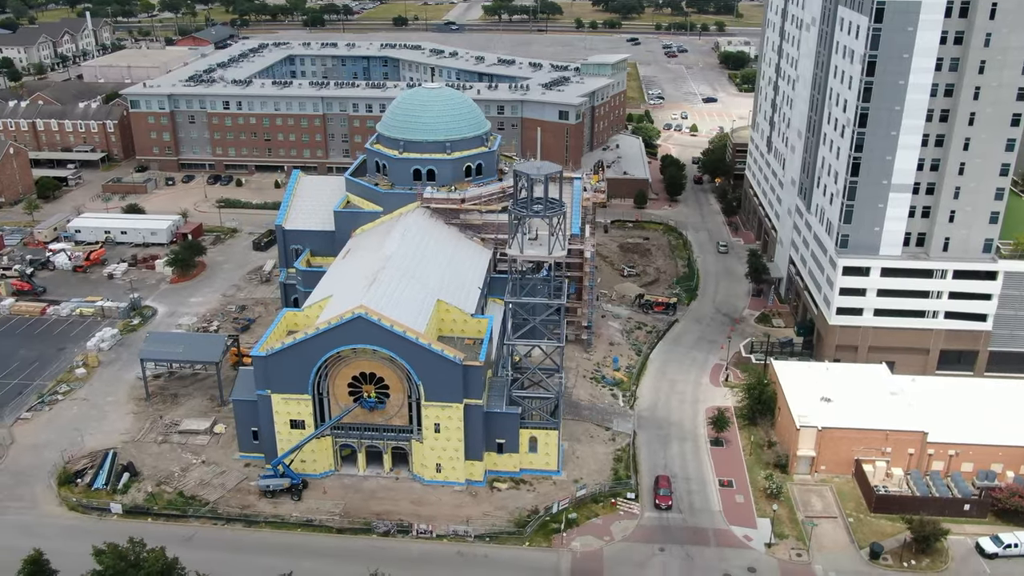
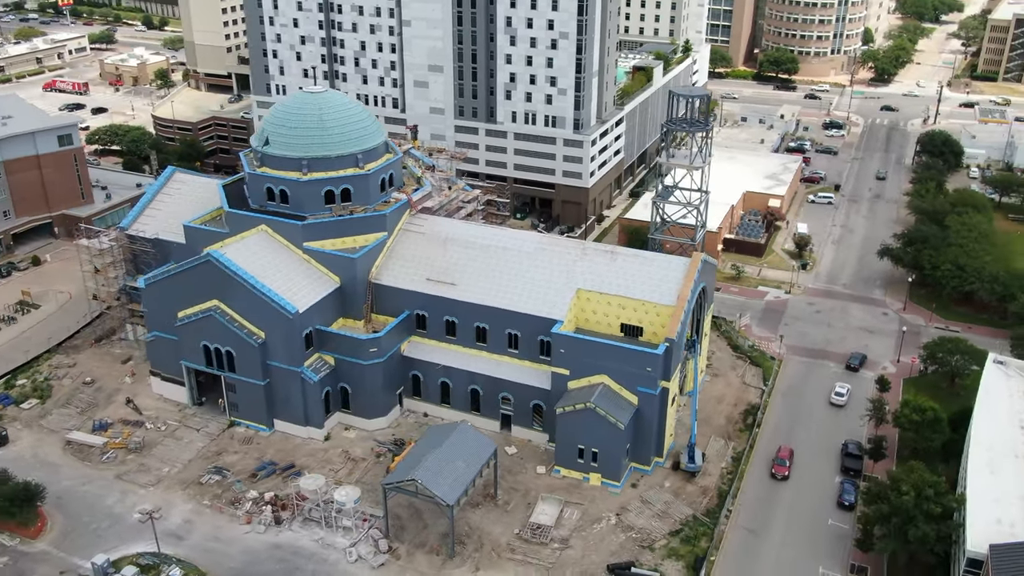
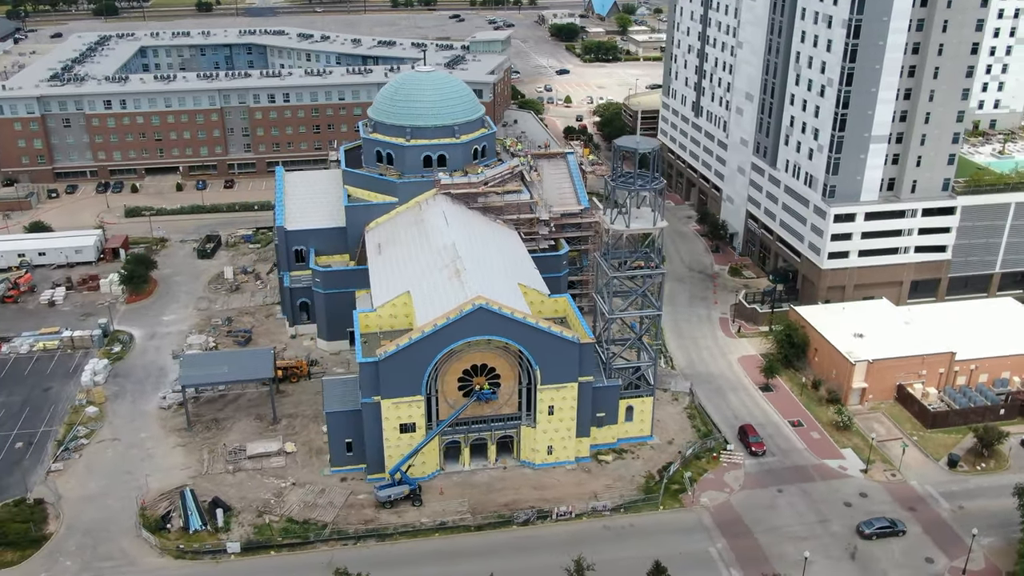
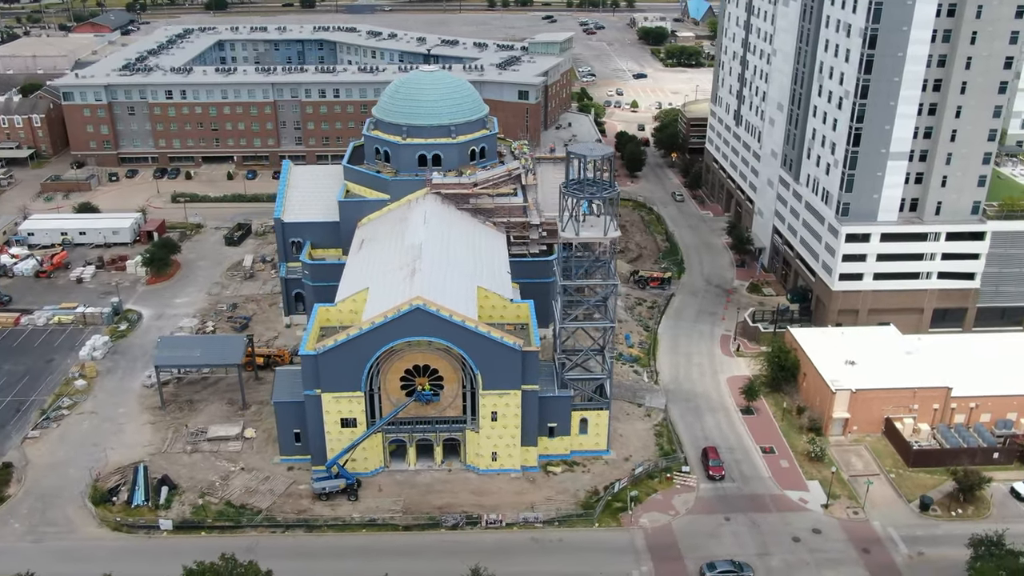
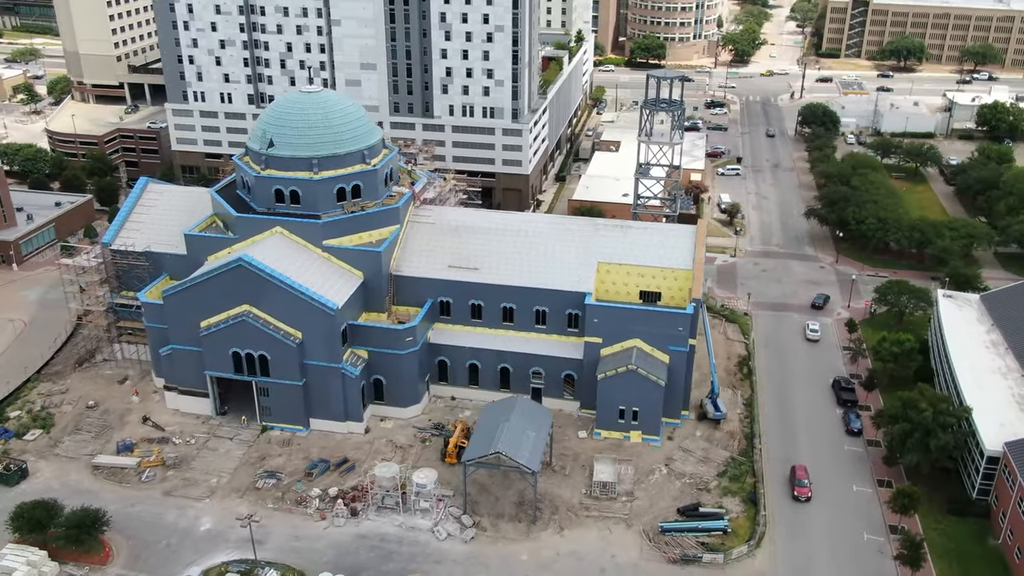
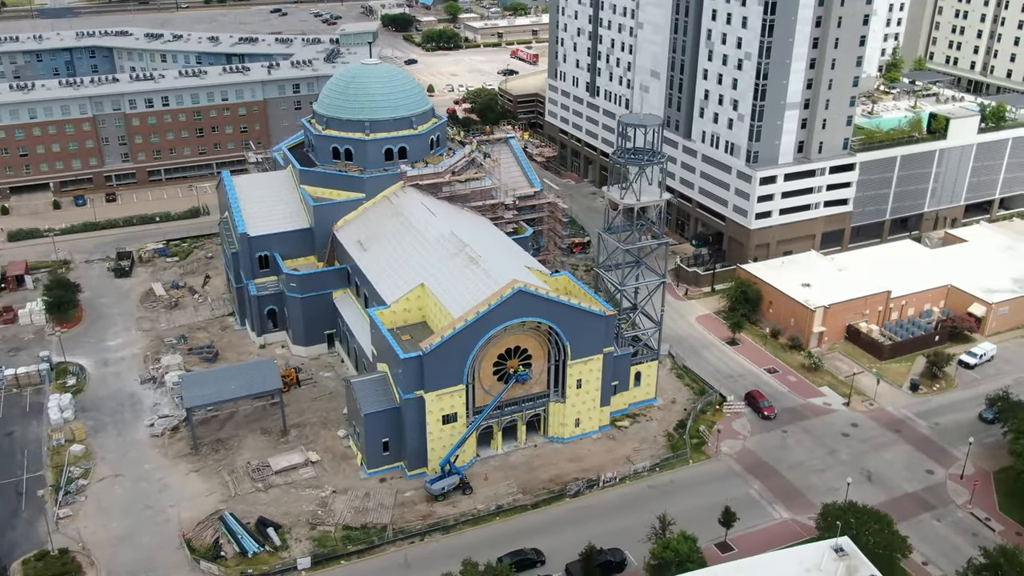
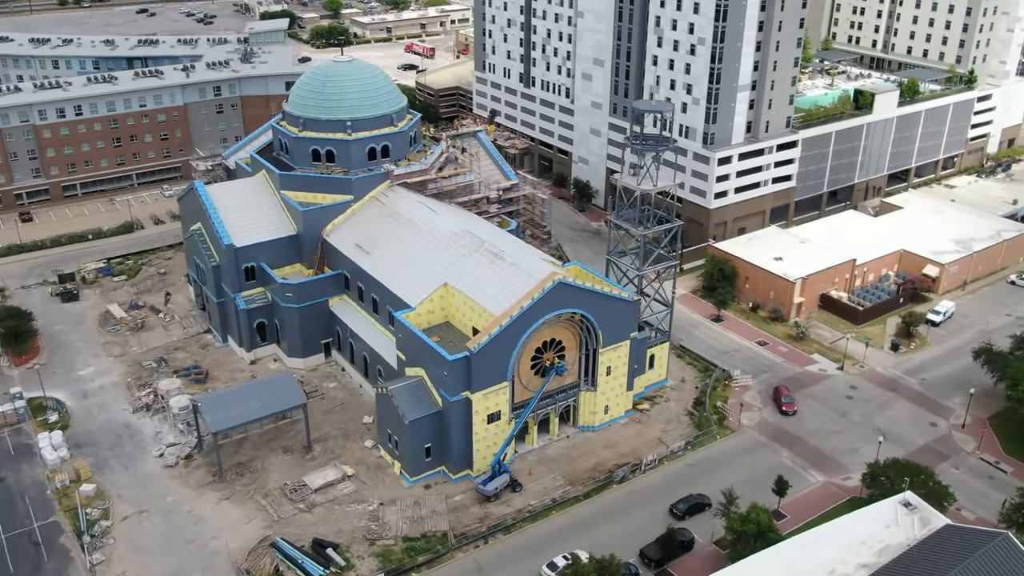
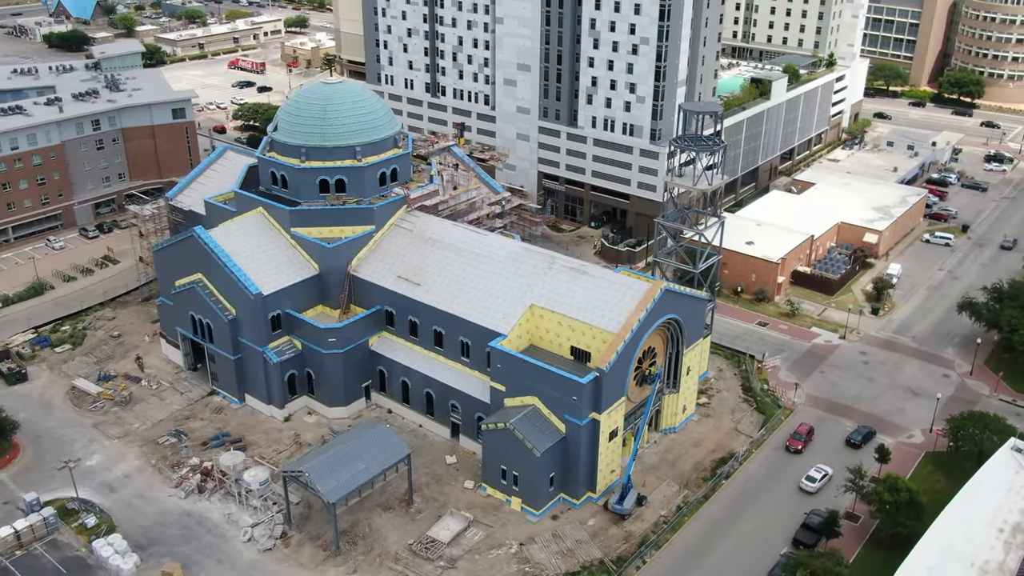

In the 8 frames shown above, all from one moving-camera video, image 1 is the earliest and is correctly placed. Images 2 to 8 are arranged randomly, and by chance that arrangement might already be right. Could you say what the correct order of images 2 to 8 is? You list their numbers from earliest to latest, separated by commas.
4, 3, 6, 7, 8, 2, 5
